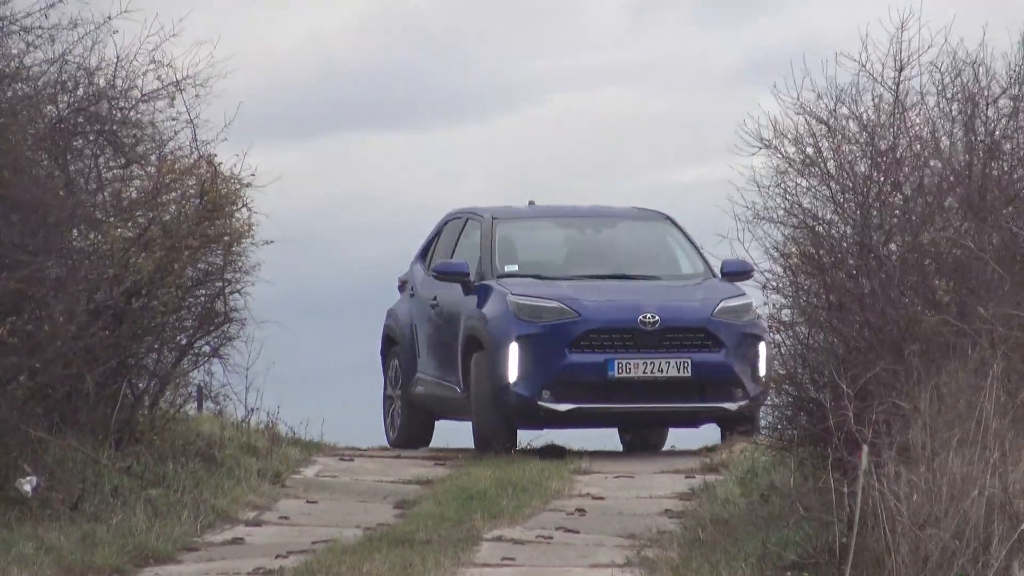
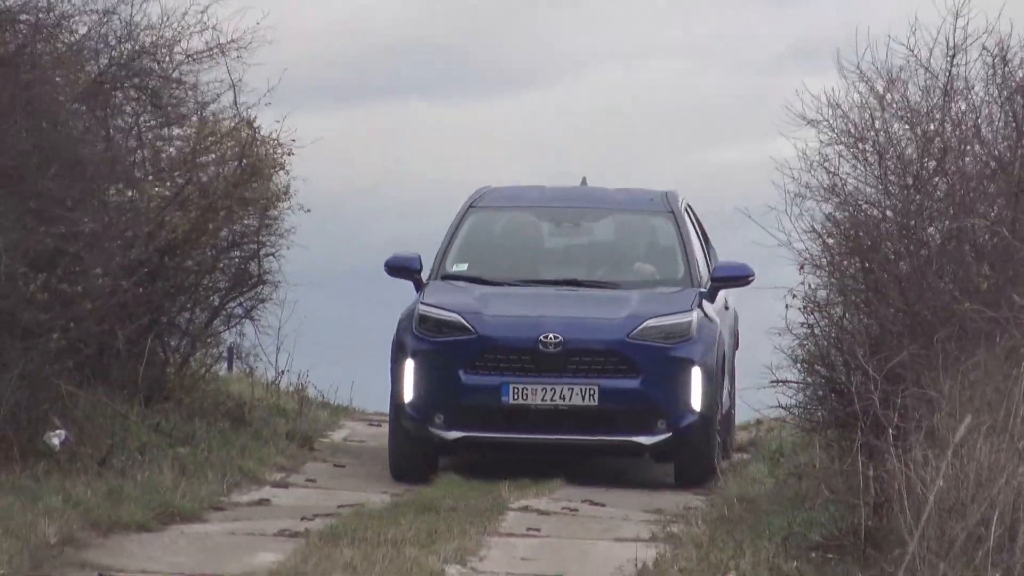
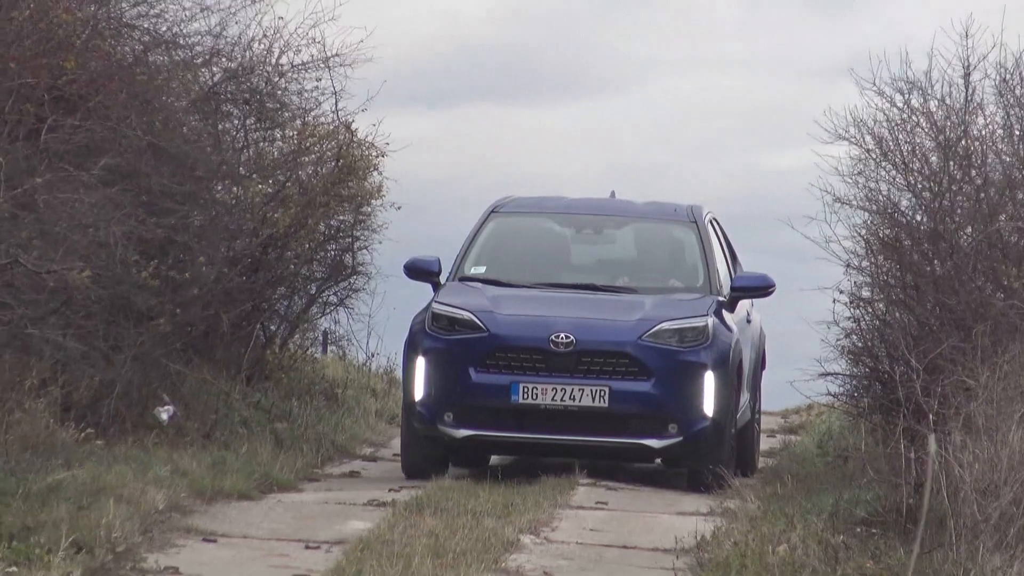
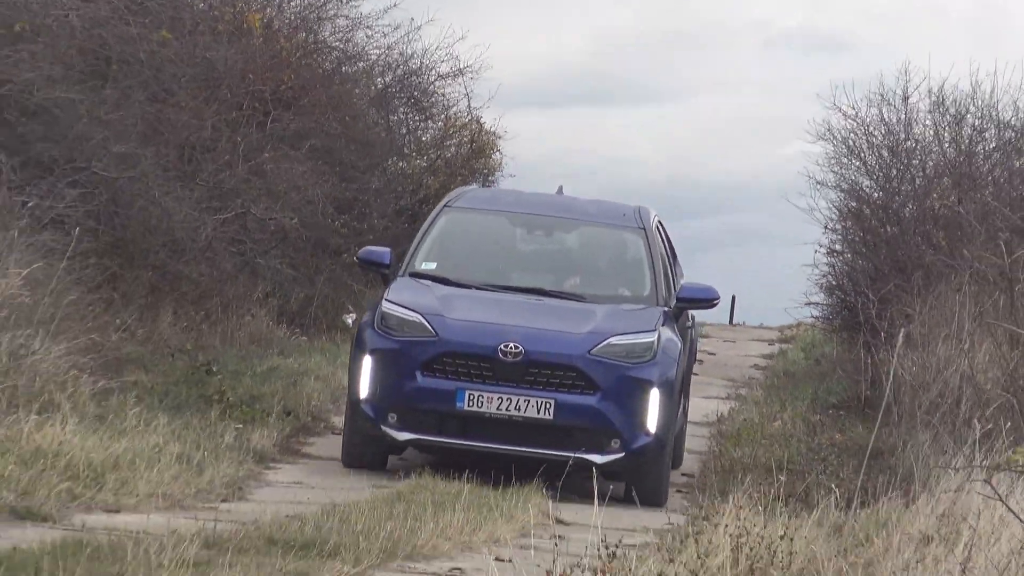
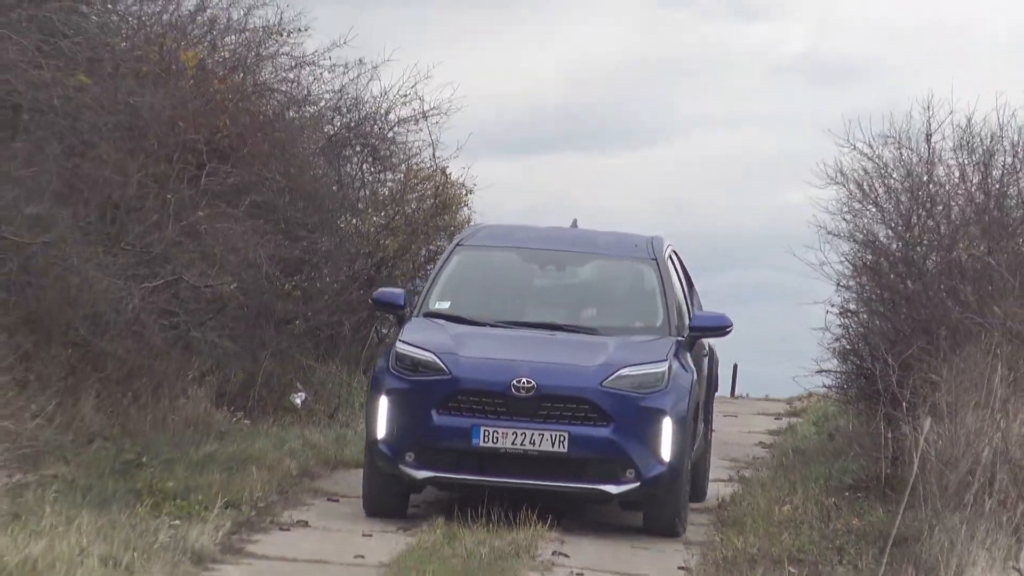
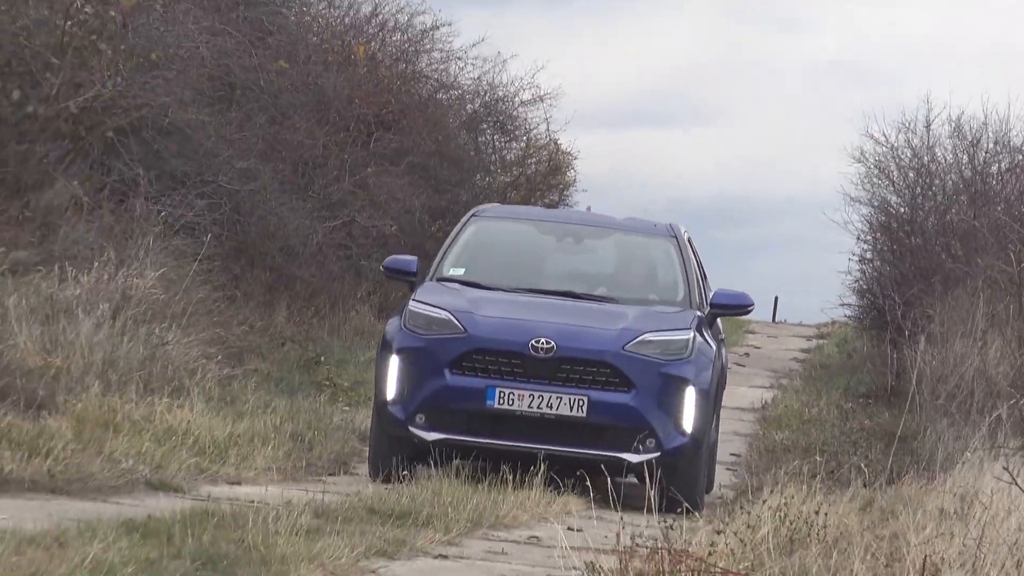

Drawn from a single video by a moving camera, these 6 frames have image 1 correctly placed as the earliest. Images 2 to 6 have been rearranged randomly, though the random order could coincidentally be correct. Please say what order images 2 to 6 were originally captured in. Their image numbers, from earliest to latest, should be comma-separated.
2, 3, 5, 4, 6
